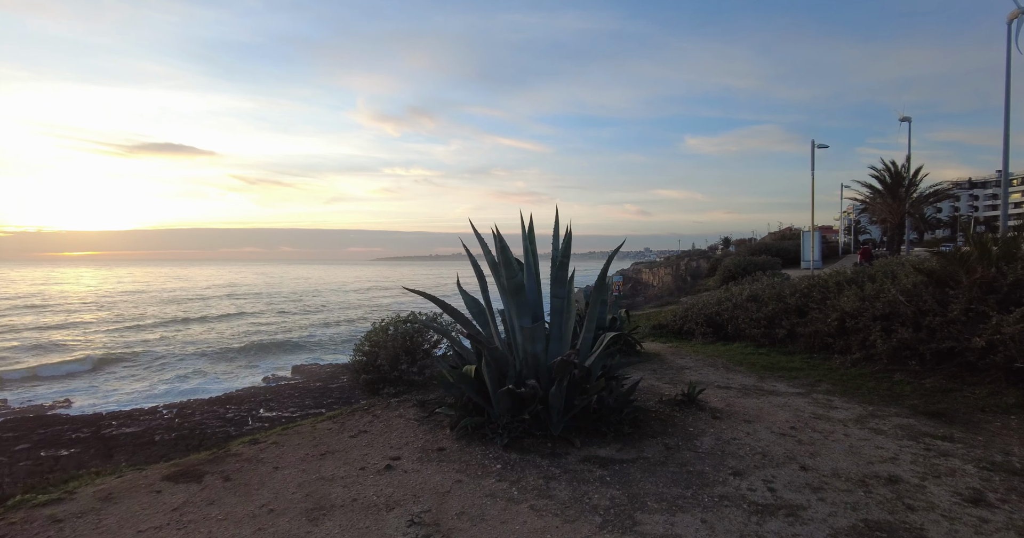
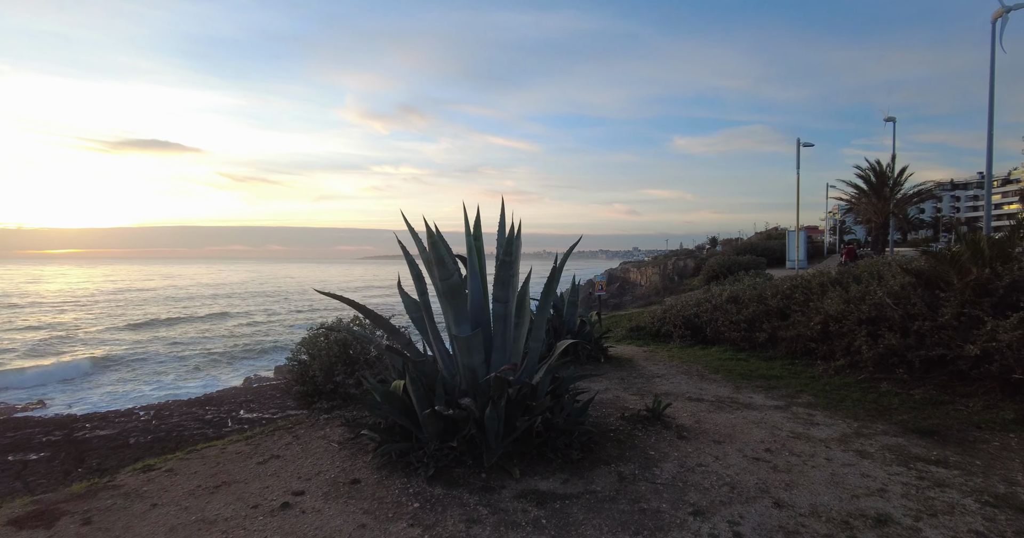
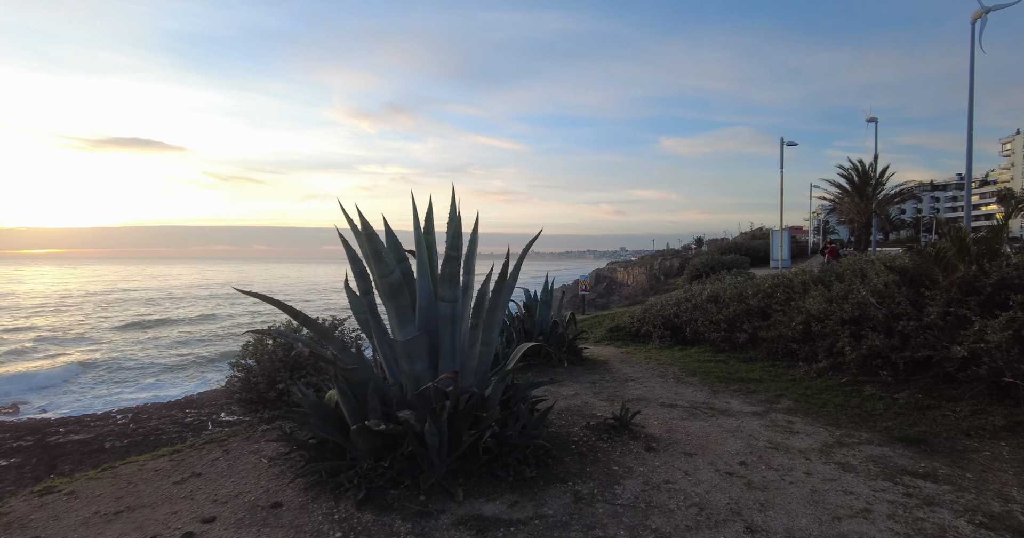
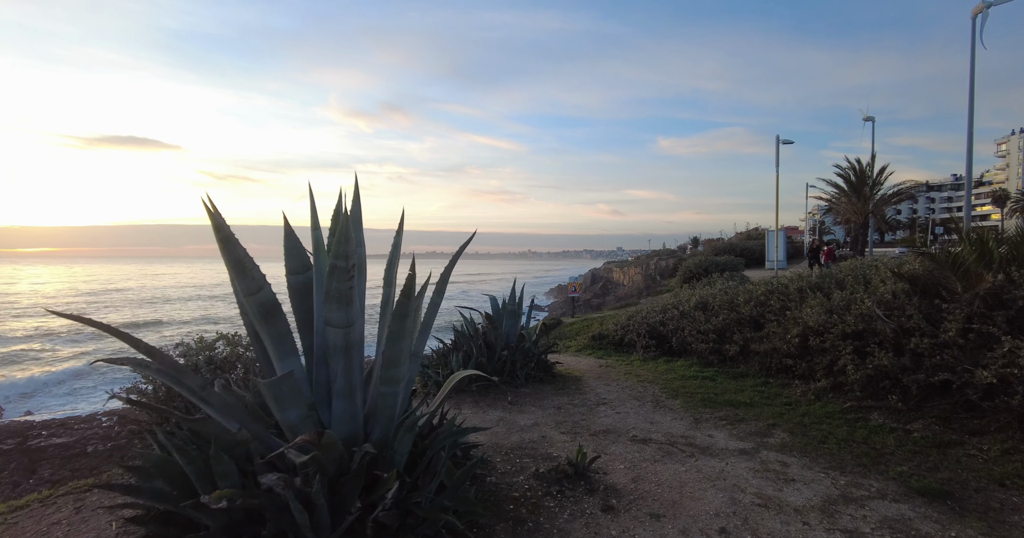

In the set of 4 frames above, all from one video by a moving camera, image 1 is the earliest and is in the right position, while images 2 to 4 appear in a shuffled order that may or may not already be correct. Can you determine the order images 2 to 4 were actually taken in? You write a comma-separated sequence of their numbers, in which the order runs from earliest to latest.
2, 3, 4
